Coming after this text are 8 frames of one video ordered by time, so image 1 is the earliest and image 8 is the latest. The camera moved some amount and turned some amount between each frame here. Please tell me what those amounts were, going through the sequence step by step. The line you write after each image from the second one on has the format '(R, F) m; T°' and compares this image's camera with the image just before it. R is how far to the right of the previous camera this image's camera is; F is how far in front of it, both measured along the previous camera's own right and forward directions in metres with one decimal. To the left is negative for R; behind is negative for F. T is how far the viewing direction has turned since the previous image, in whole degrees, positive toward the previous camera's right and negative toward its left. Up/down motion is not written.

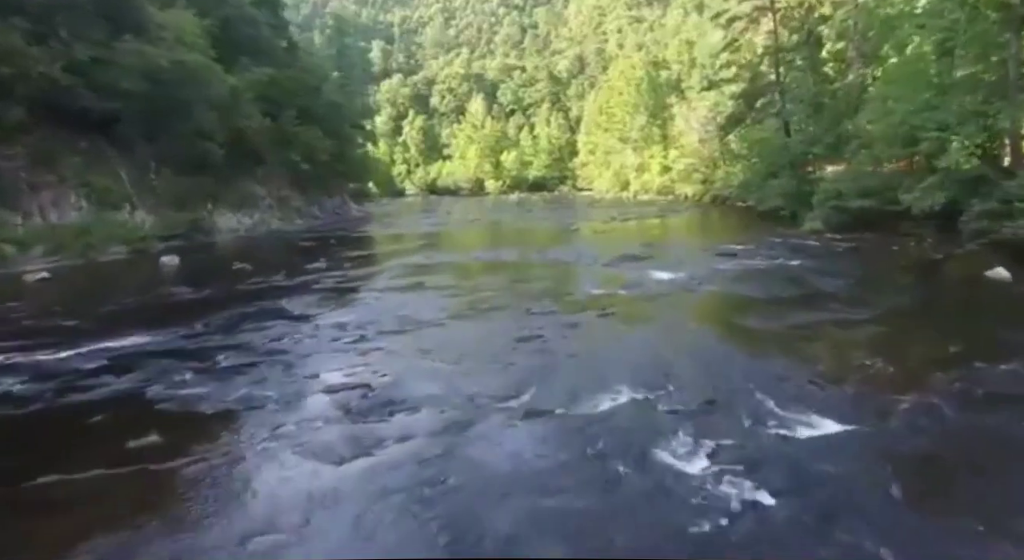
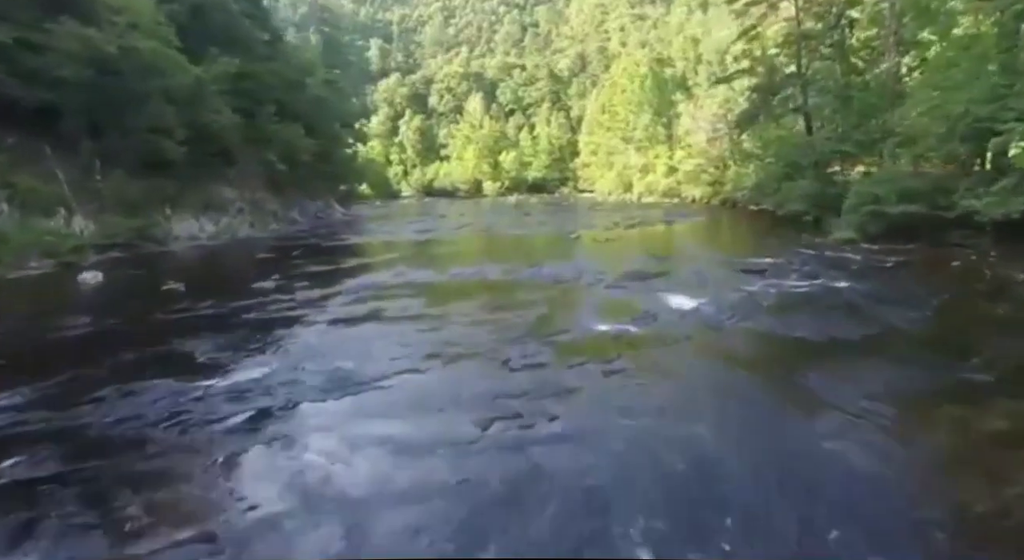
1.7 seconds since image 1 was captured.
(+0.3, +2.6) m; 0°
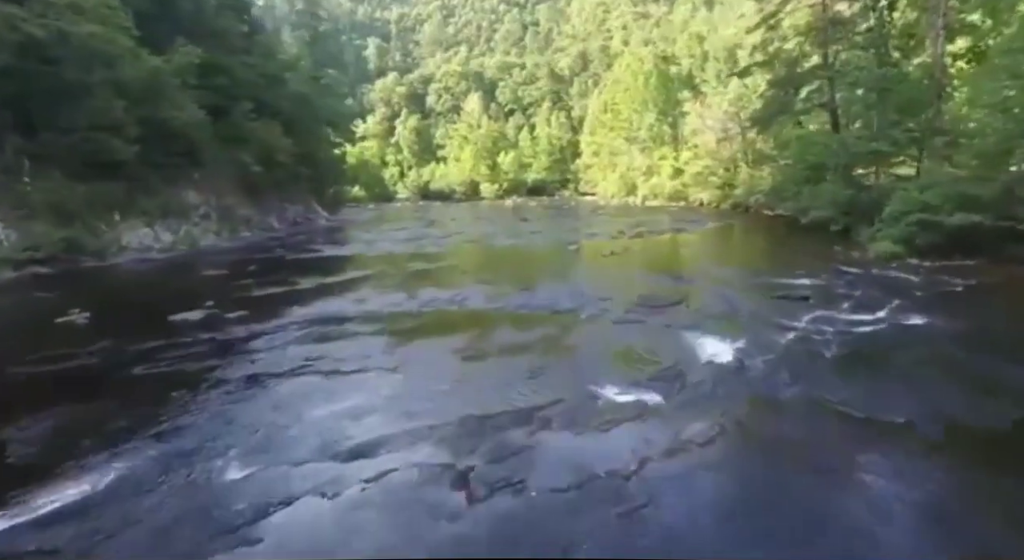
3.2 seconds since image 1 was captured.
(+0.3, +2.6) m; 0°
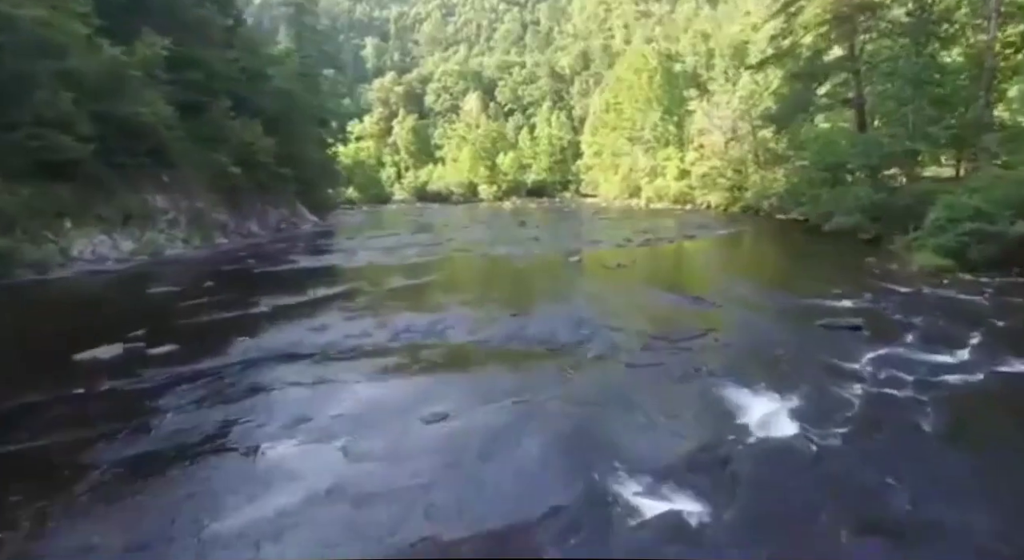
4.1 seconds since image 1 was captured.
(+0.2, +2.0) m; 0°
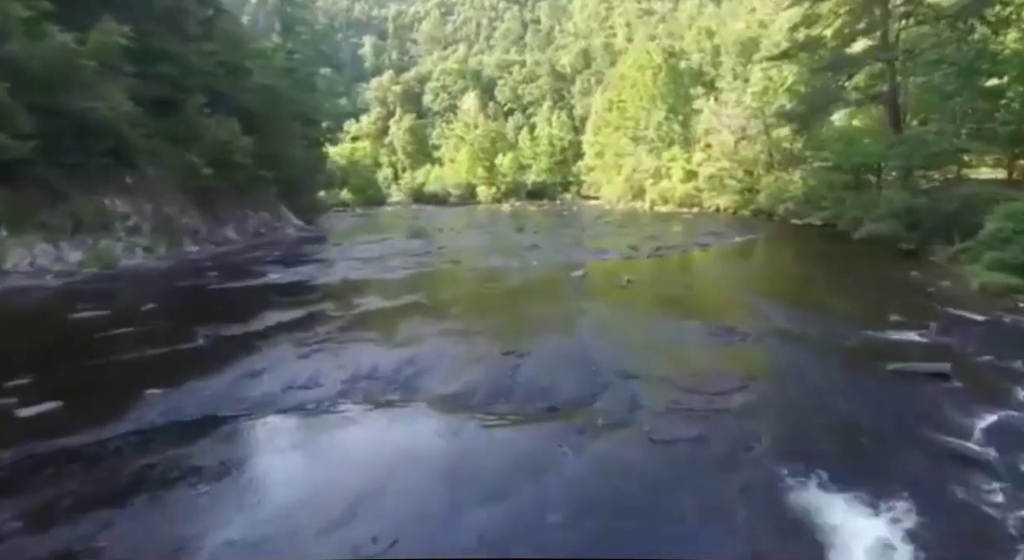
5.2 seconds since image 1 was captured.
(+0.1, +2.1) m; 0°
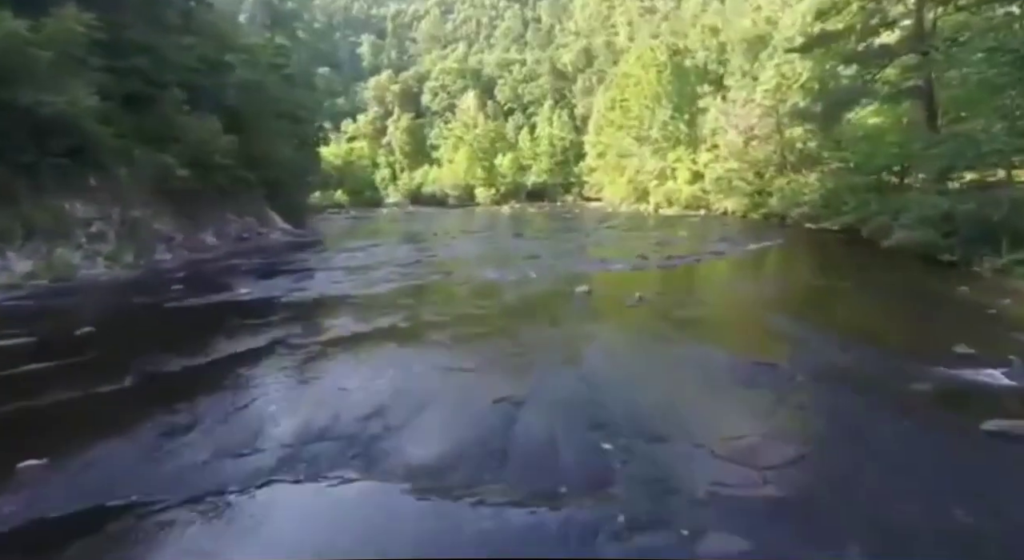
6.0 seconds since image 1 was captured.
(+0.1, +1.7) m; 0°
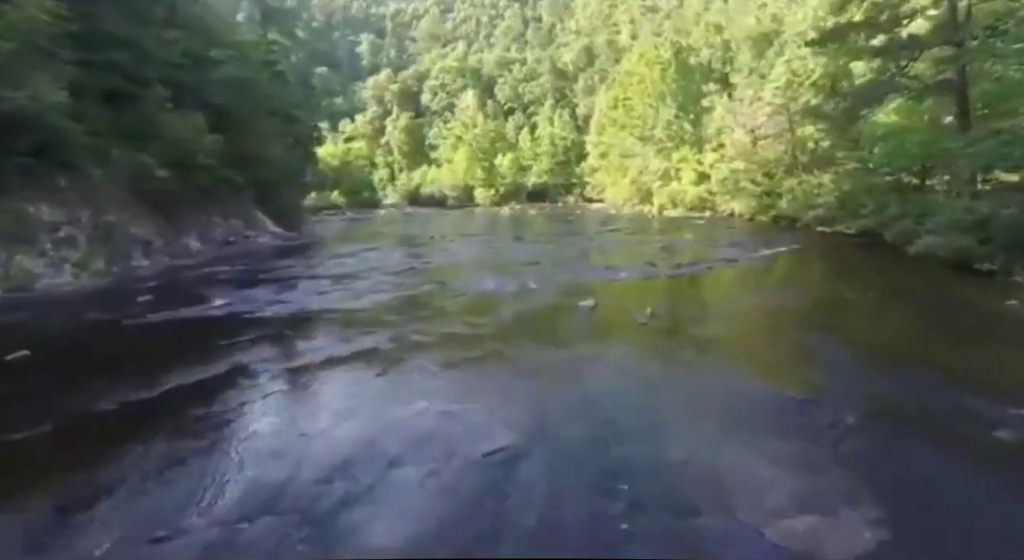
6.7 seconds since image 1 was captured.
(0.0, +1.3) m; 0°
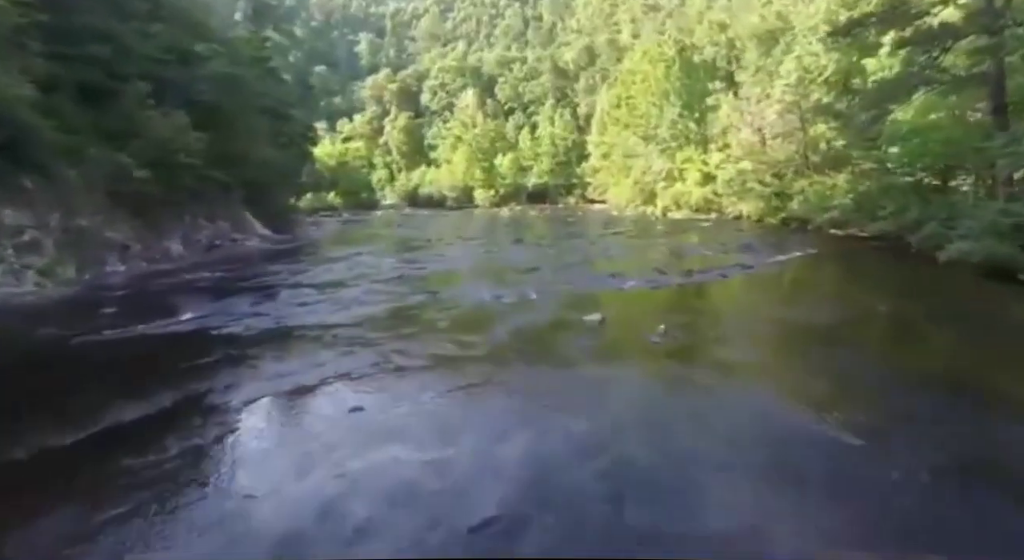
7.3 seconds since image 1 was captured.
(0.0, +1.2) m; 0°
